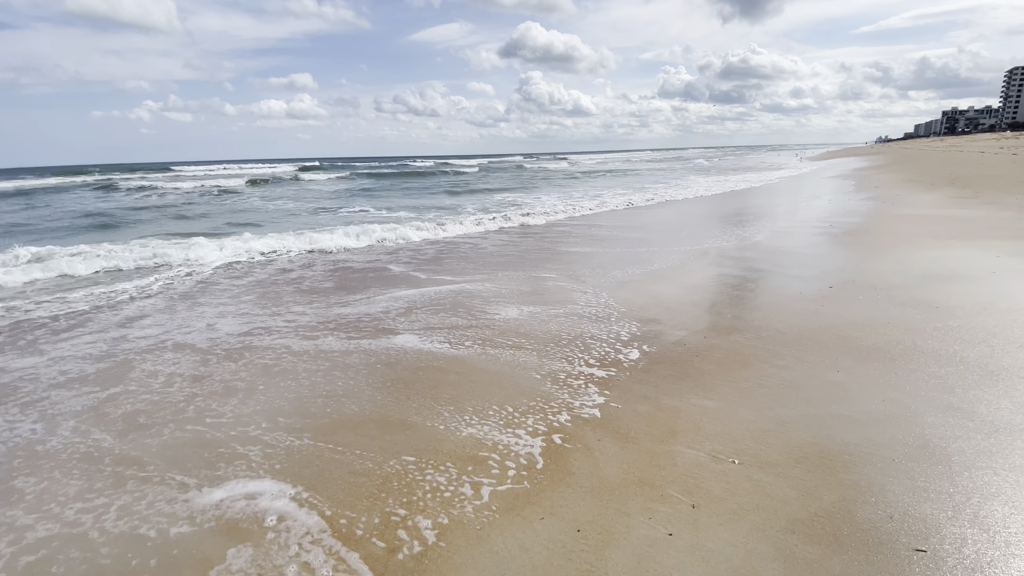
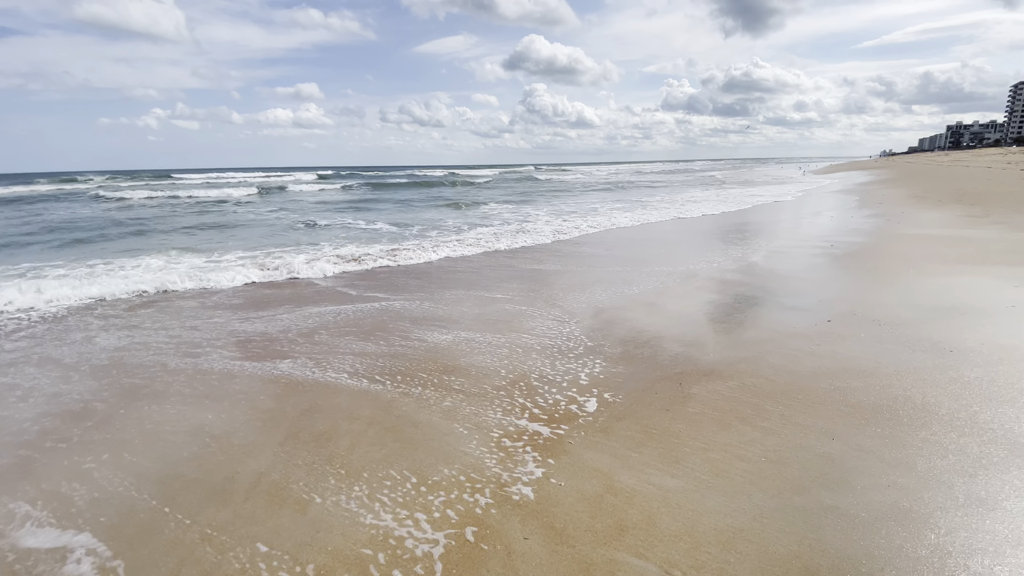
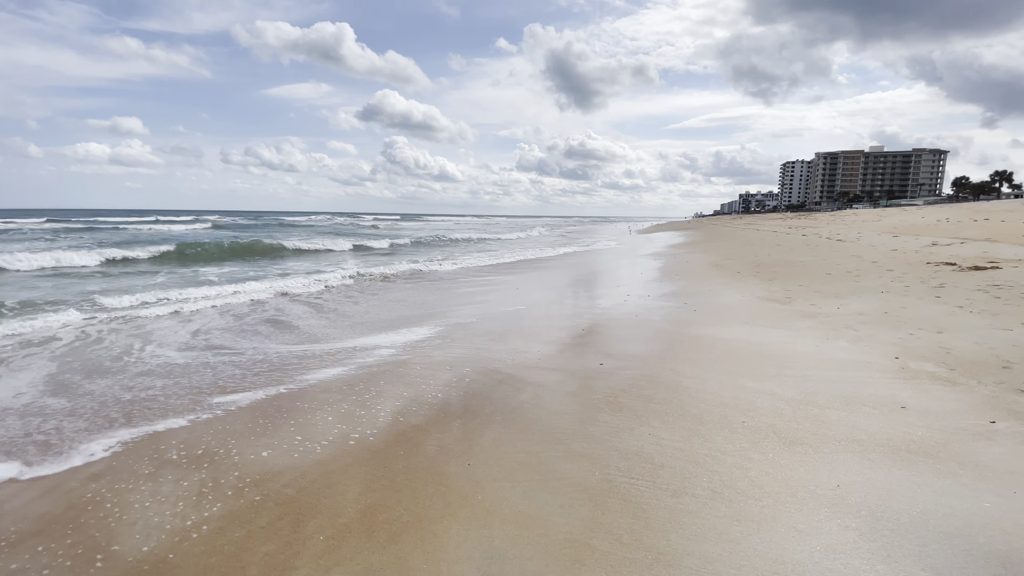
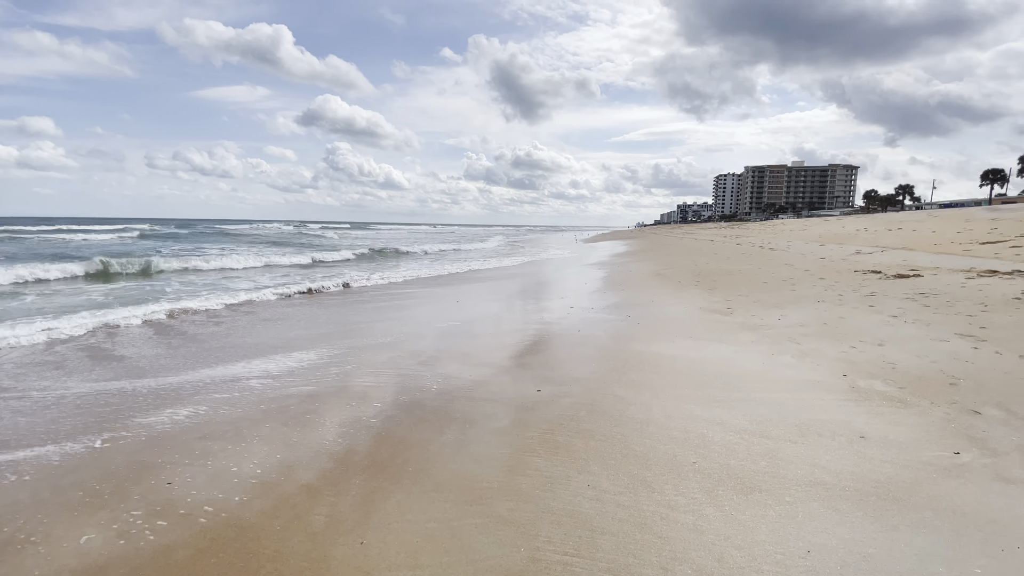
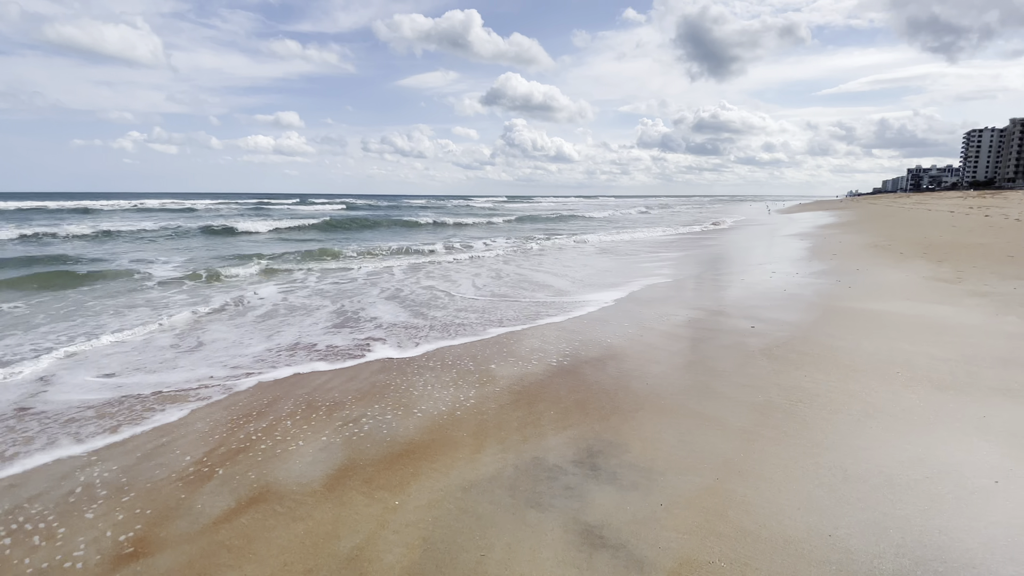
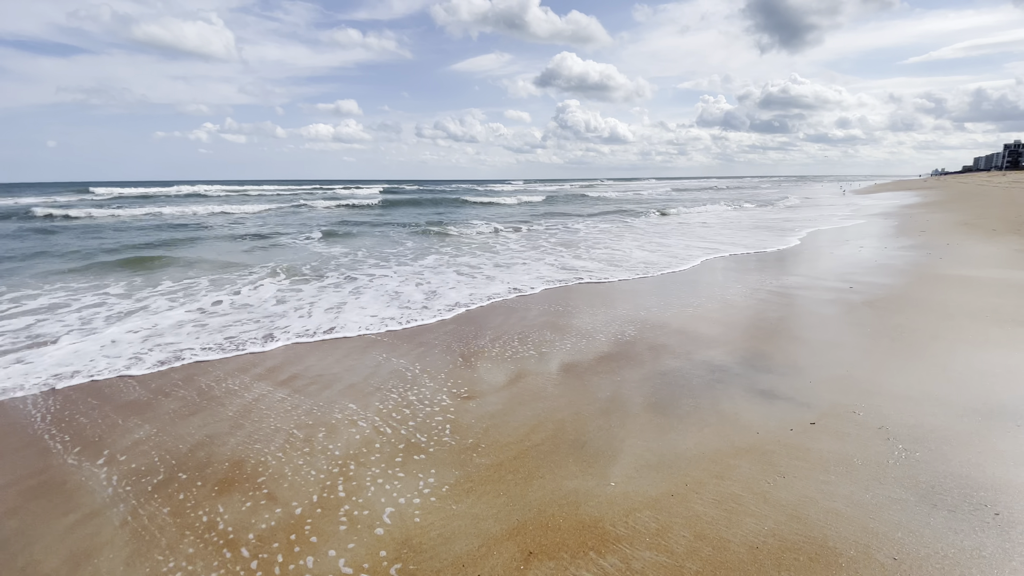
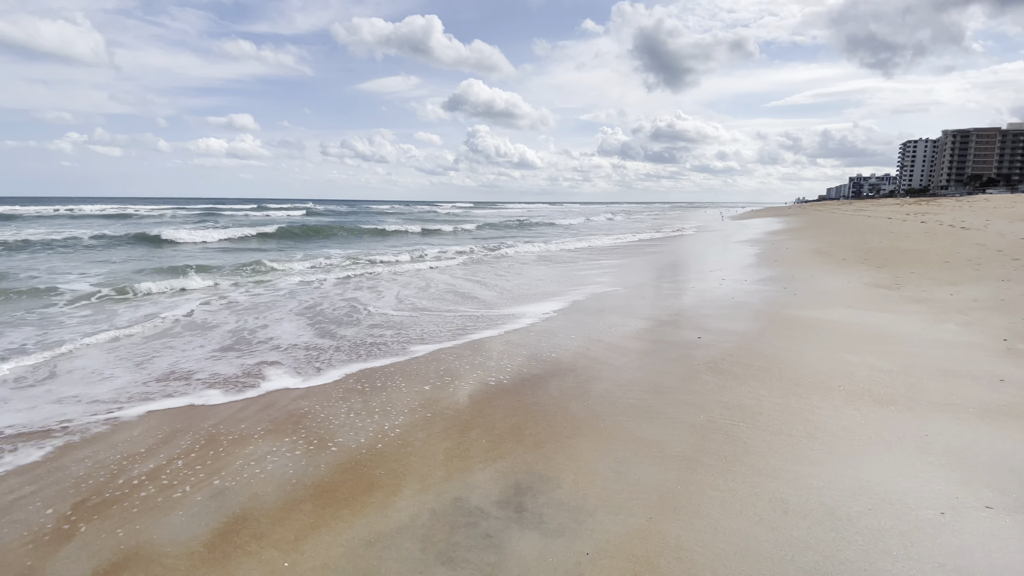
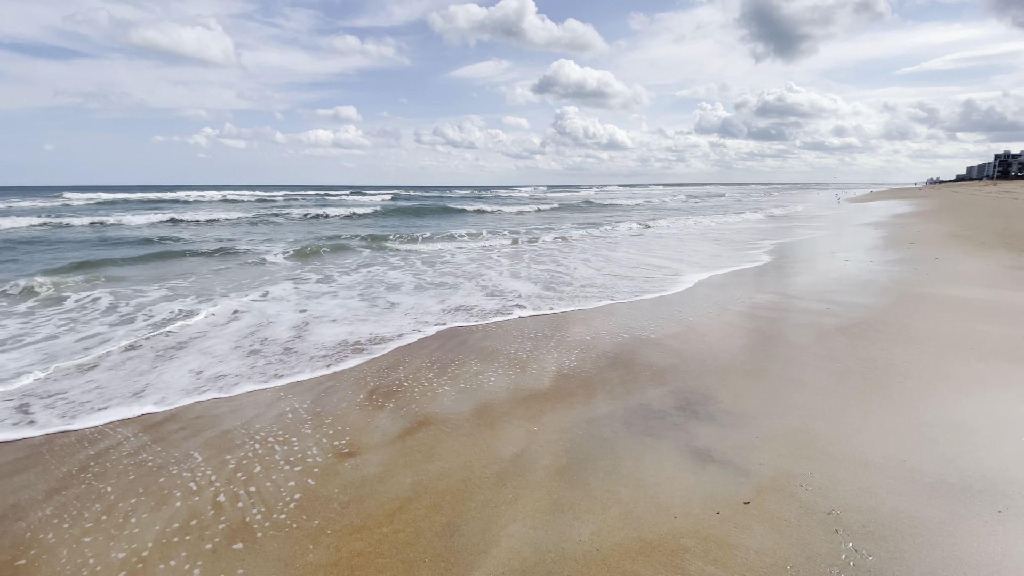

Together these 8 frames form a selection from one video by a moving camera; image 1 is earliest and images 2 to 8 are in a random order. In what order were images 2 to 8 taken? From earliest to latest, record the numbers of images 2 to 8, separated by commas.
2, 6, 8, 5, 7, 3, 4
